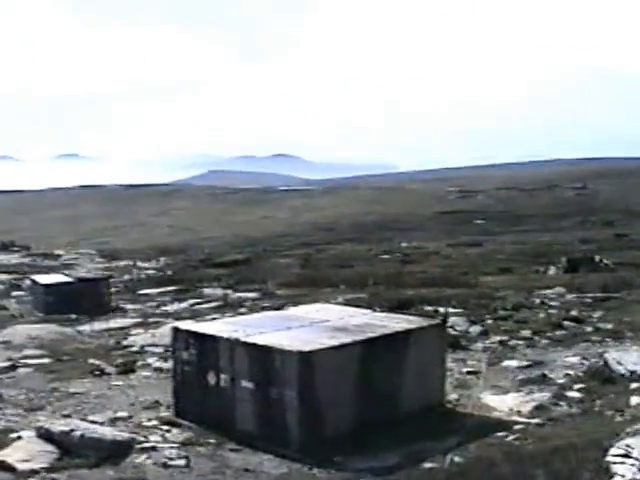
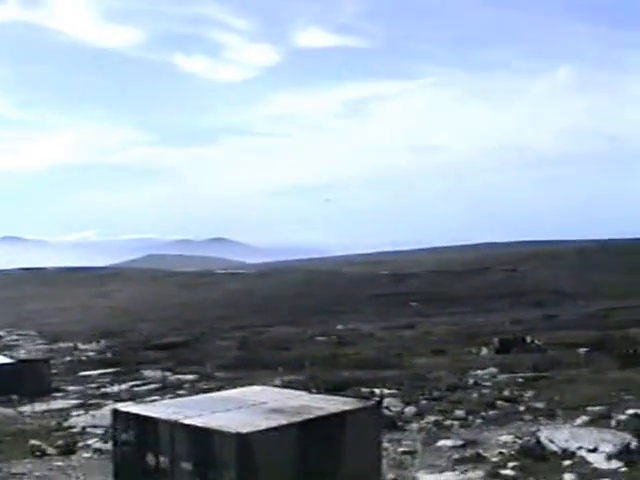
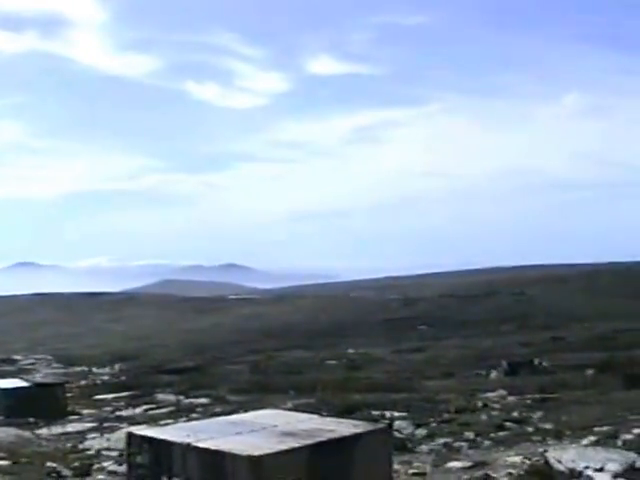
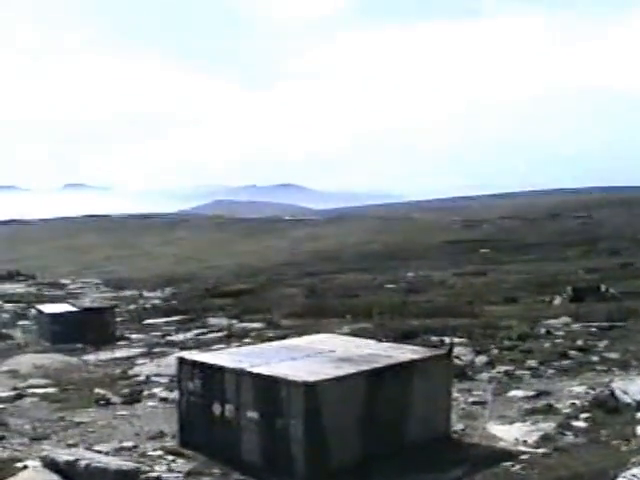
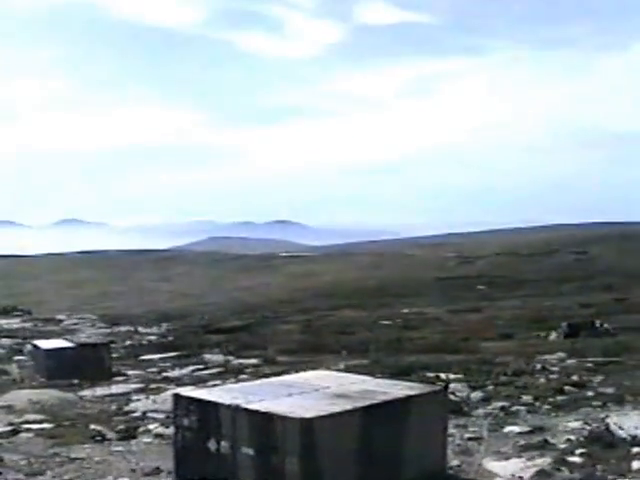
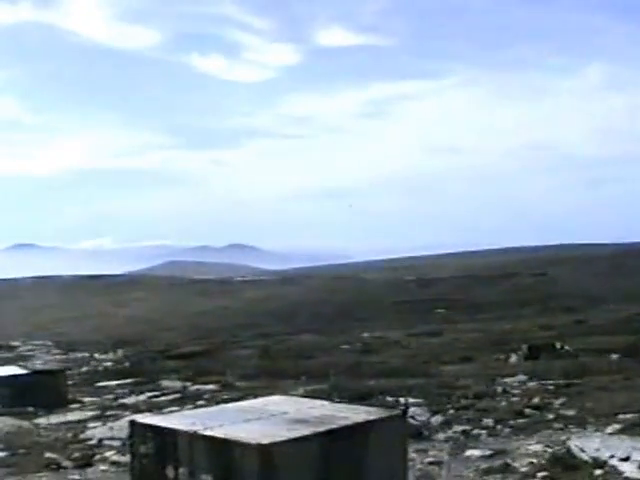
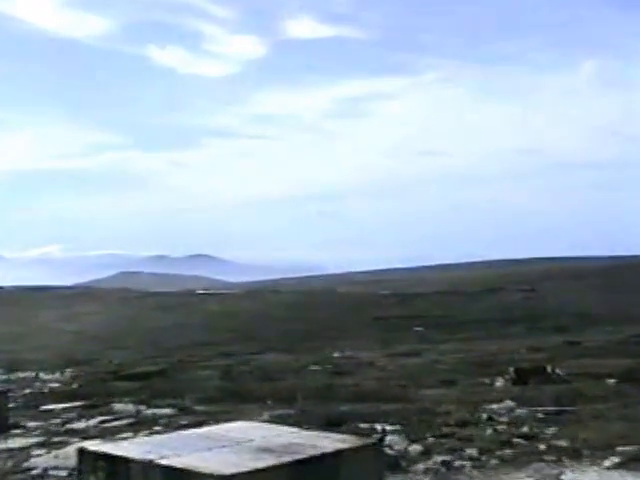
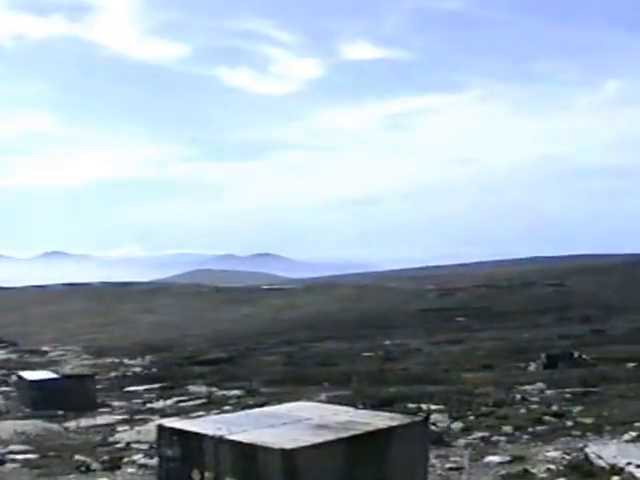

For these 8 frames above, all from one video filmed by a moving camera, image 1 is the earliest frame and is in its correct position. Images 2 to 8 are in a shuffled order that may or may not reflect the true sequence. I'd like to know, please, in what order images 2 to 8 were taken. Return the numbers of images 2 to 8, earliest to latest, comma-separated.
4, 5, 8, 3, 6, 2, 7
